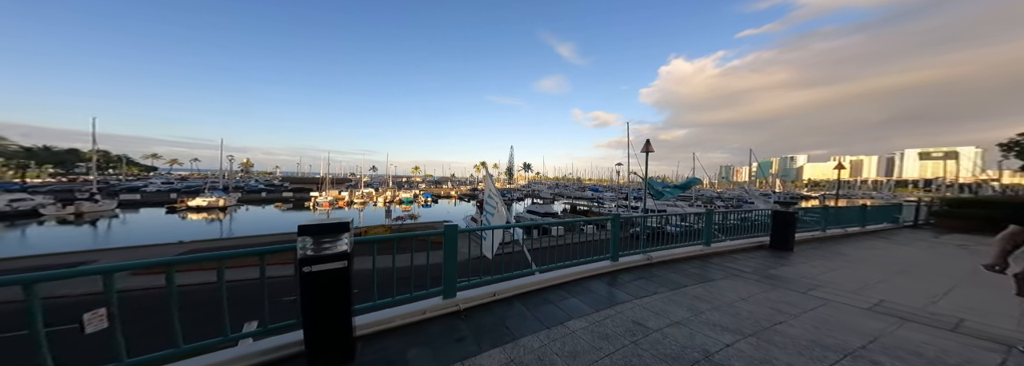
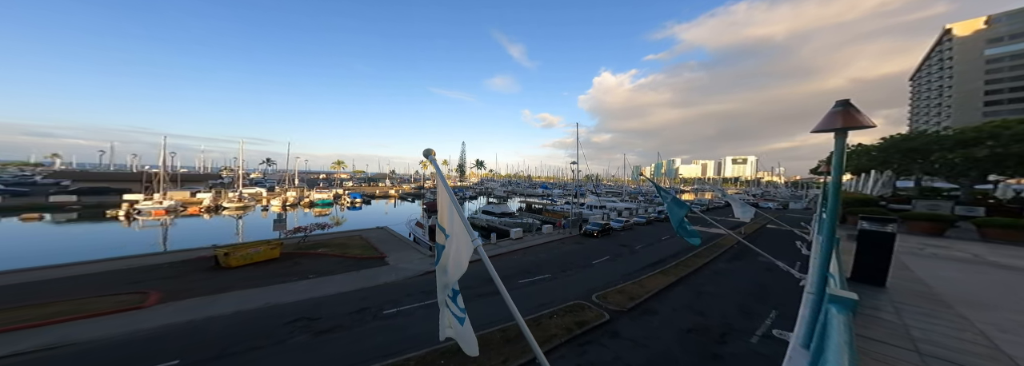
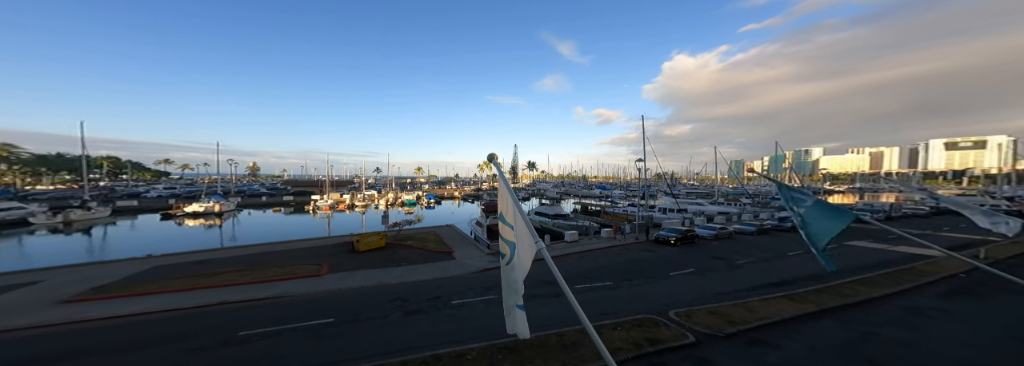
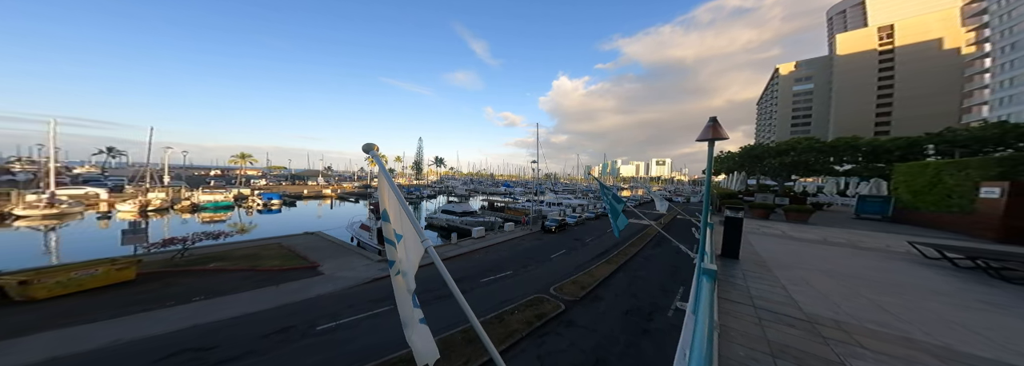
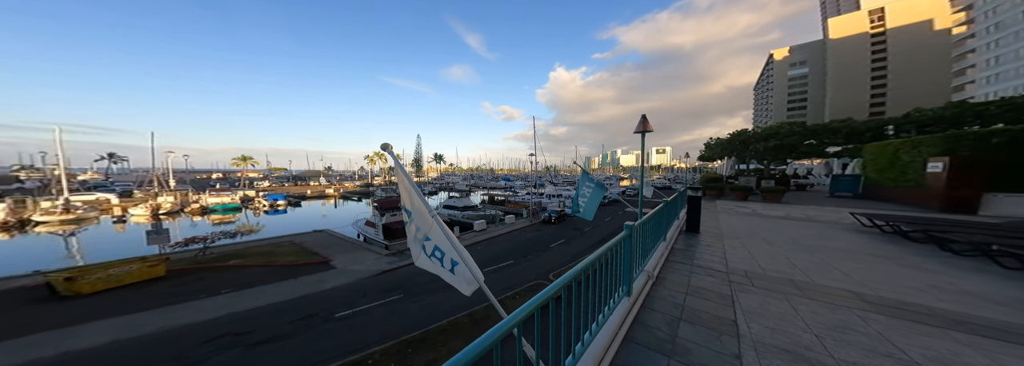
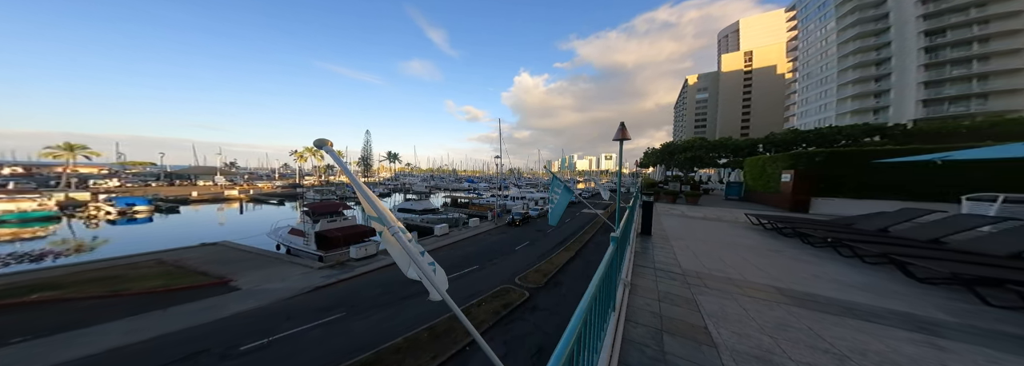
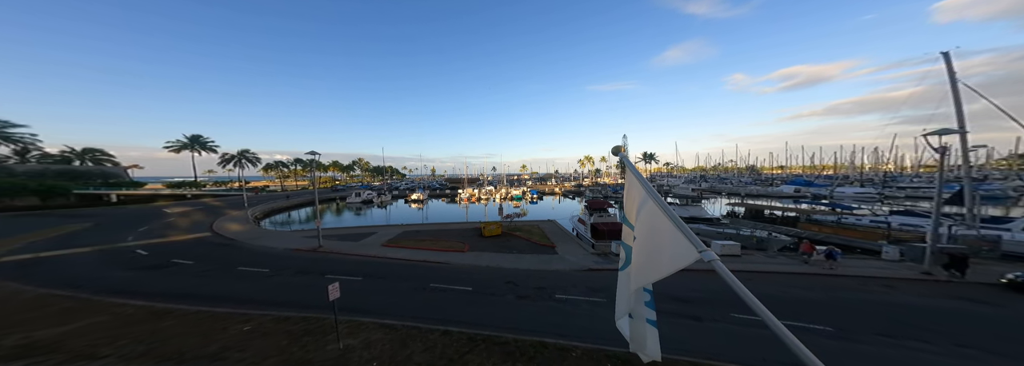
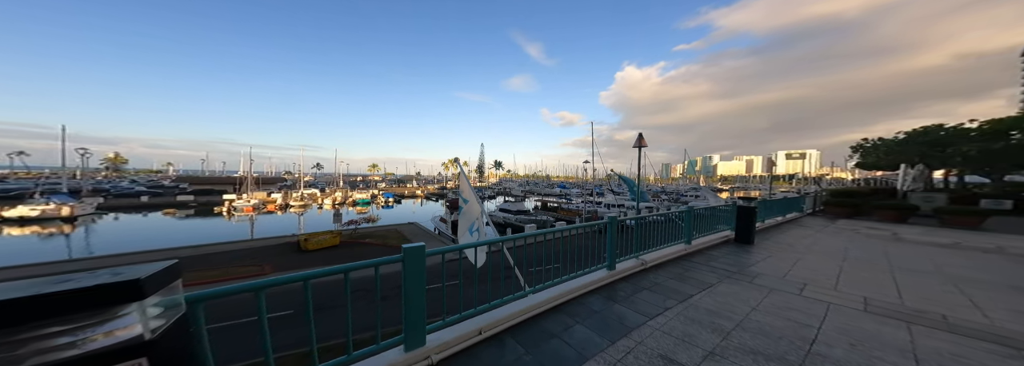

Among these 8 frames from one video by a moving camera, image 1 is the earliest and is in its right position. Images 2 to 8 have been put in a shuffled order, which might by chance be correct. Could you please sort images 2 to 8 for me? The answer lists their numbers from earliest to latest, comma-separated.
8, 5, 6, 4, 2, 3, 7
